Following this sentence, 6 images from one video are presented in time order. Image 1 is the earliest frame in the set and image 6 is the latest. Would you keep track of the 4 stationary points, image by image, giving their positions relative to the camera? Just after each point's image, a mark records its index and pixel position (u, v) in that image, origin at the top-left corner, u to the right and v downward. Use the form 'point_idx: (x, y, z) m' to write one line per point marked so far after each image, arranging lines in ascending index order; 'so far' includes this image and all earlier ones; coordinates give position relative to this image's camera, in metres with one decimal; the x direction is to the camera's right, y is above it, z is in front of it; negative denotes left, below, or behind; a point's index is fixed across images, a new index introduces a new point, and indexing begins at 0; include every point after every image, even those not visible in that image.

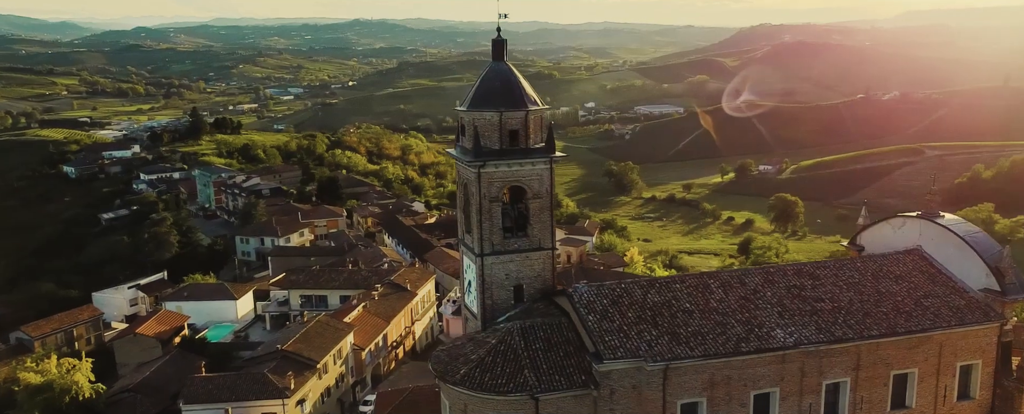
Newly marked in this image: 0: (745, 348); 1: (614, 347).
0: (+6.1, -3.7, +18.8) m
1: (+2.7, -3.6, +18.5) m
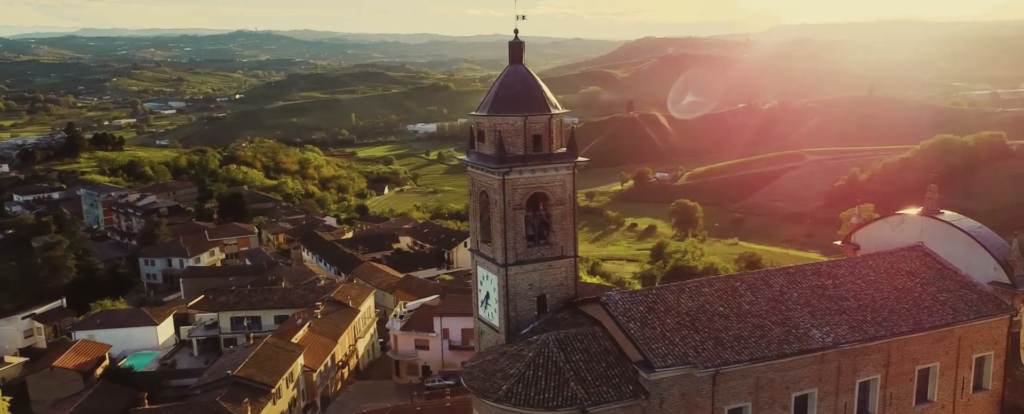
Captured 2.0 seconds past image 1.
0: (+7.2, -3.7, +18.6) m
1: (+3.8, -3.7, +17.9) m
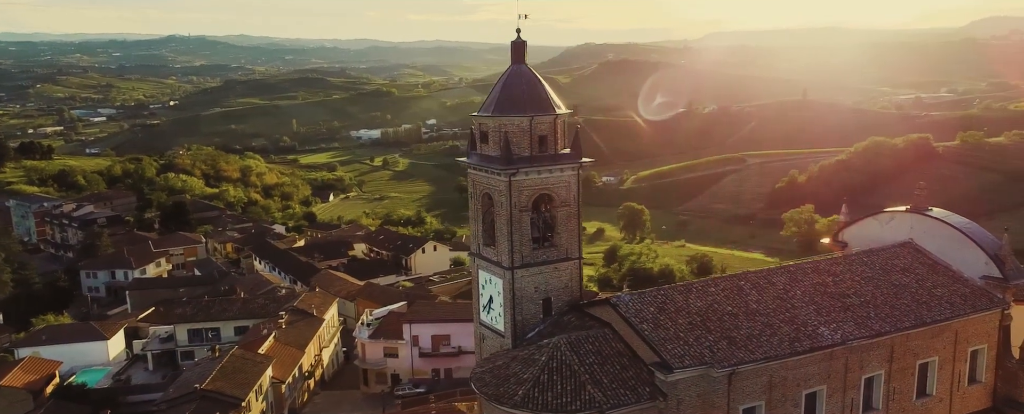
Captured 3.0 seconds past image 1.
0: (+7.5, -3.6, +18.6) m
1: (+4.1, -3.6, +17.7) m
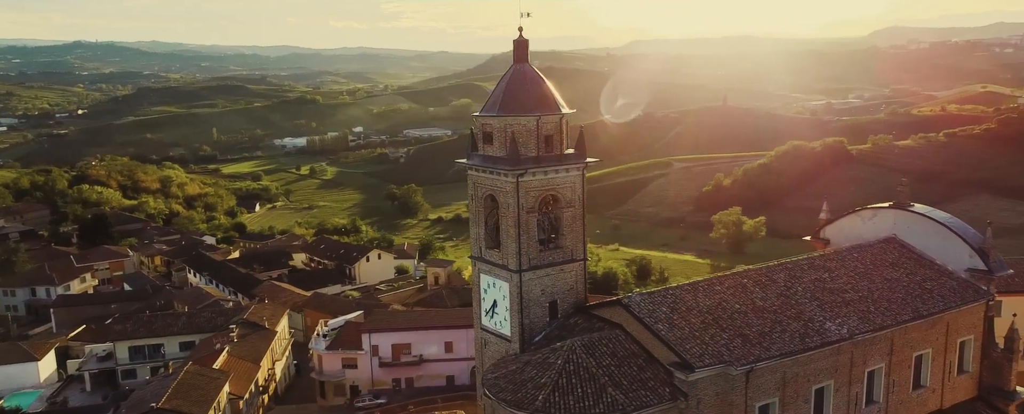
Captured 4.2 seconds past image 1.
0: (+7.8, -3.6, +18.8) m
1: (+4.5, -3.6, +17.6) m
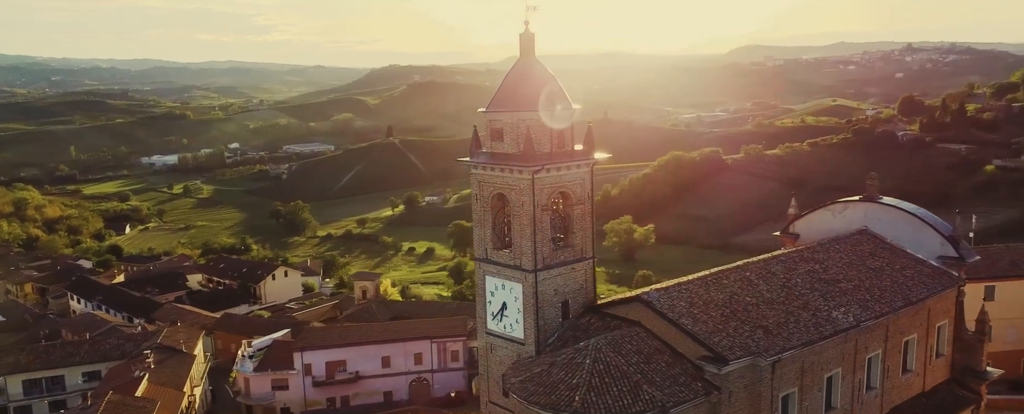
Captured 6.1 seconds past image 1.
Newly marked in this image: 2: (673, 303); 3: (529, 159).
0: (+8.3, -3.3, +19.1) m
1: (+5.2, -3.4, +17.5) m
2: (+4.2, -2.6, +19.0) m
3: (+0.4, +1.3, +18.7) m
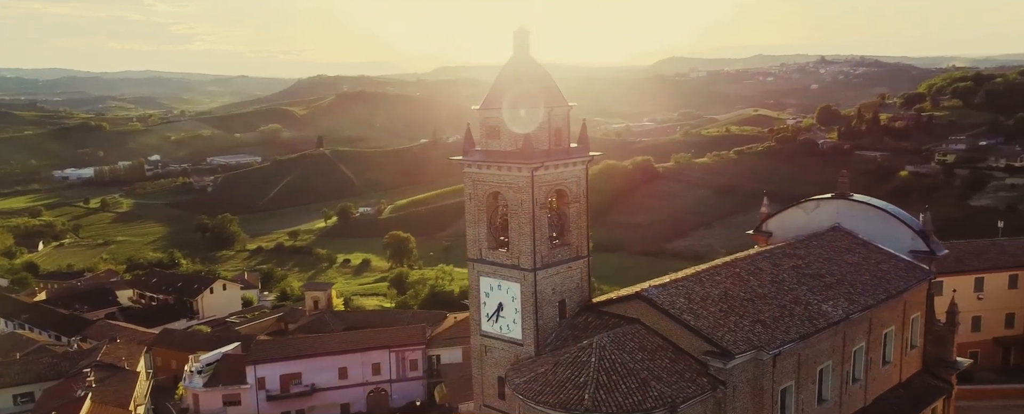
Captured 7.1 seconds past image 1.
0: (+8.3, -3.2, +19.5) m
1: (+5.3, -3.3, +17.6) m
2: (+4.2, -2.5, +19.0) m
3: (+0.4, +1.3, +18.5) m
